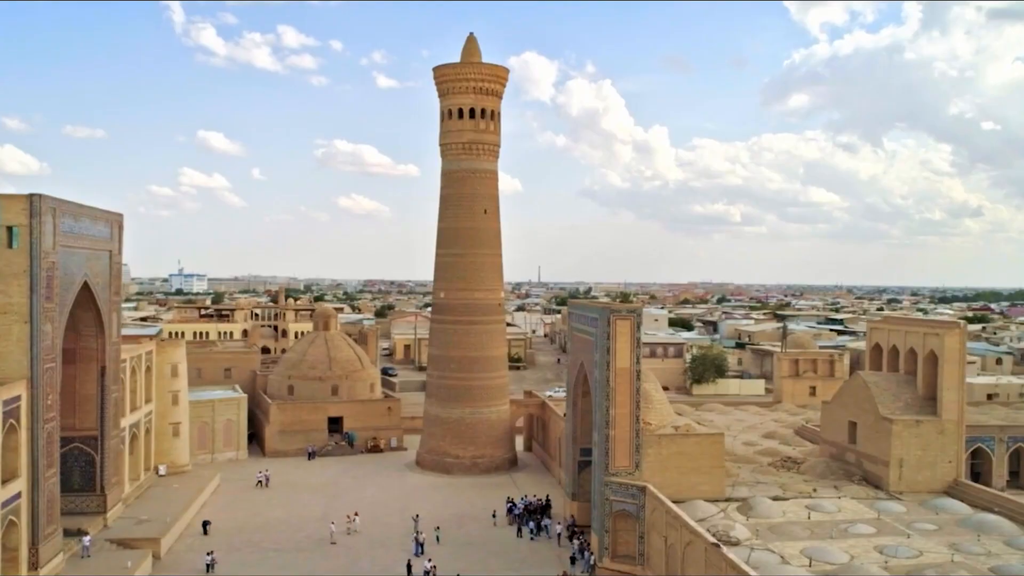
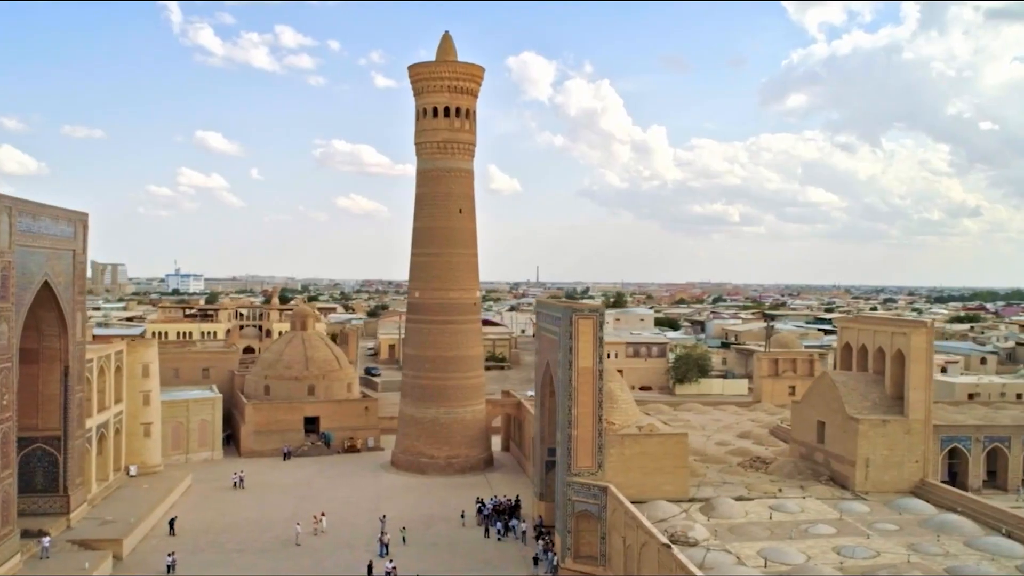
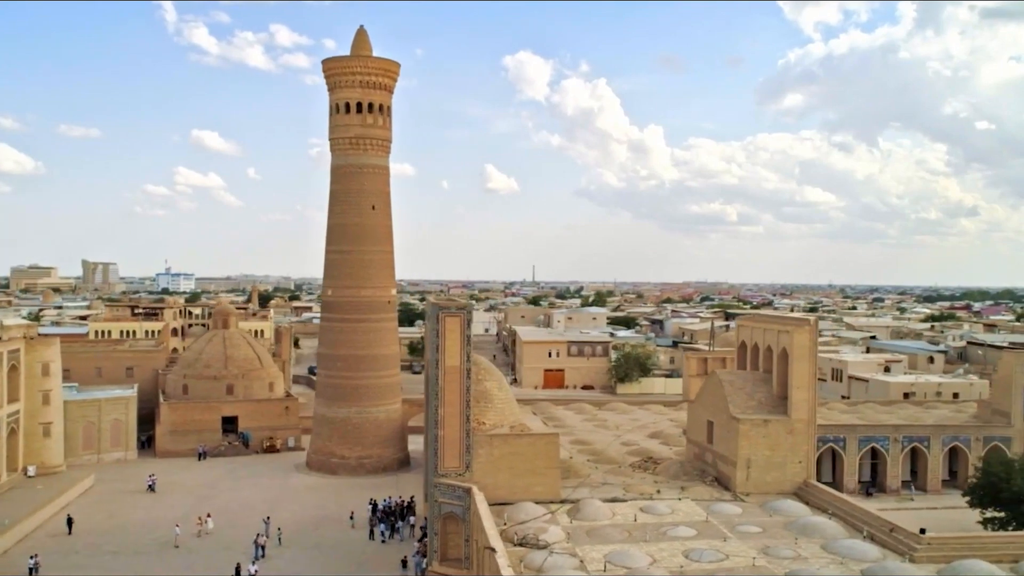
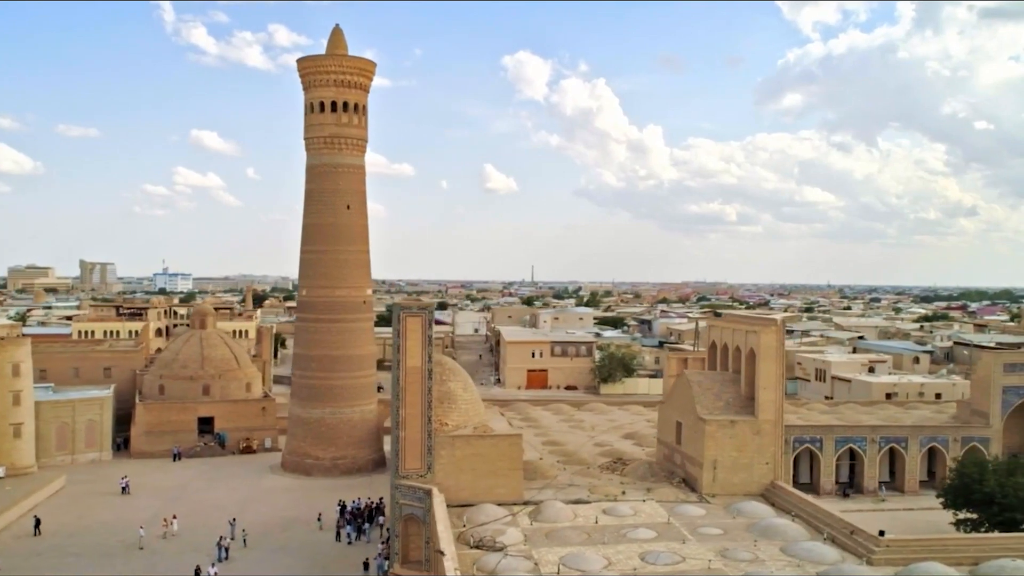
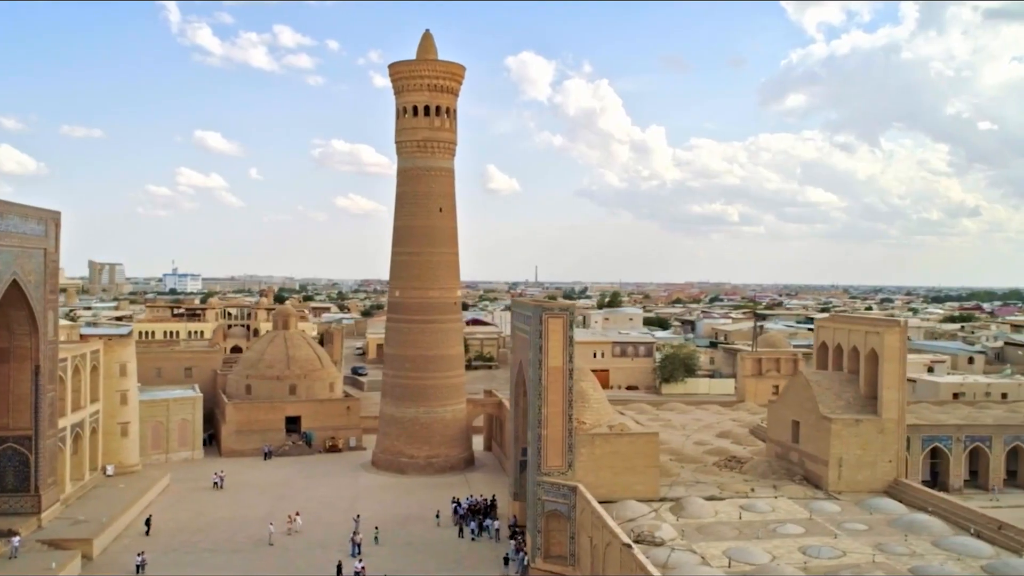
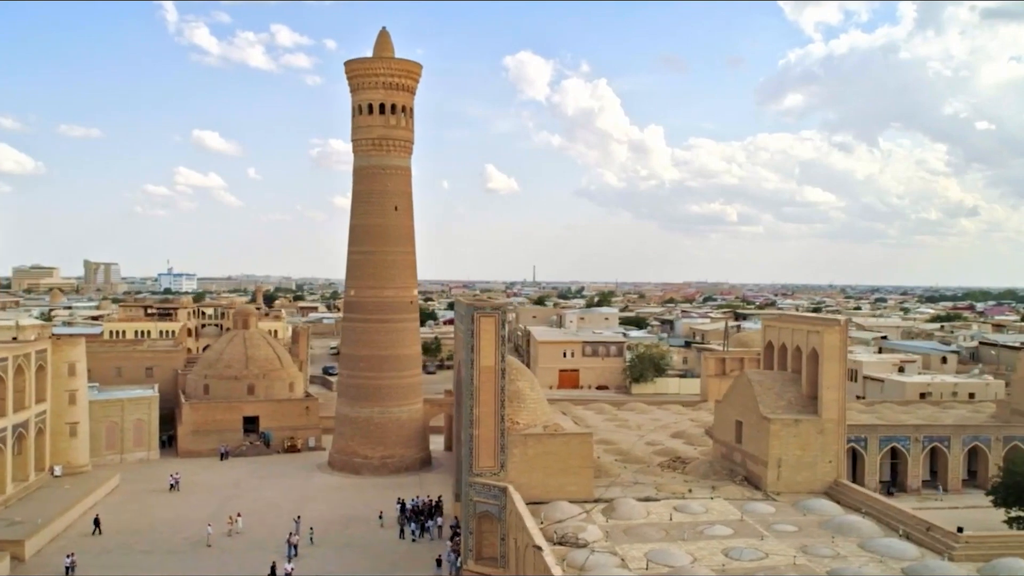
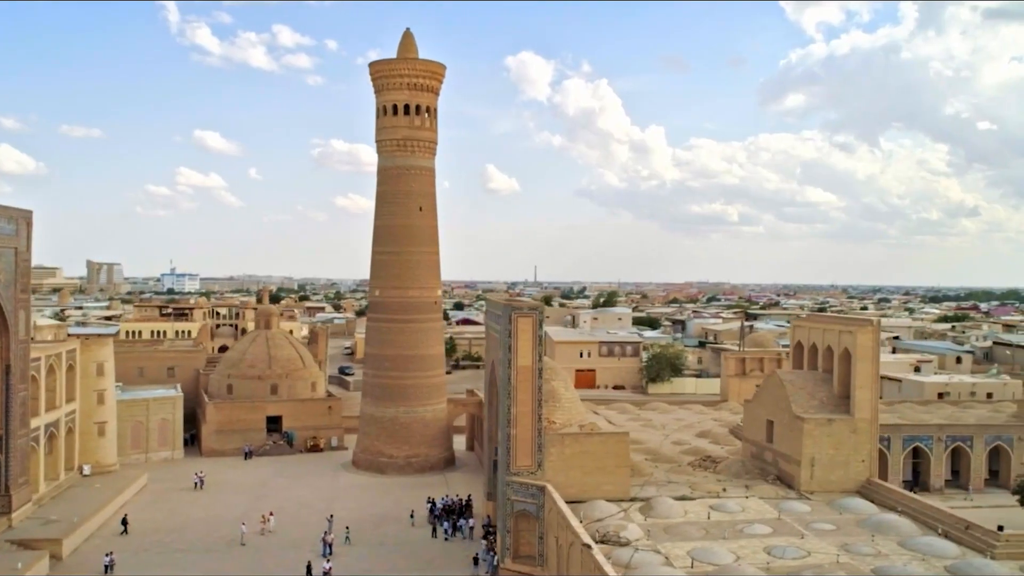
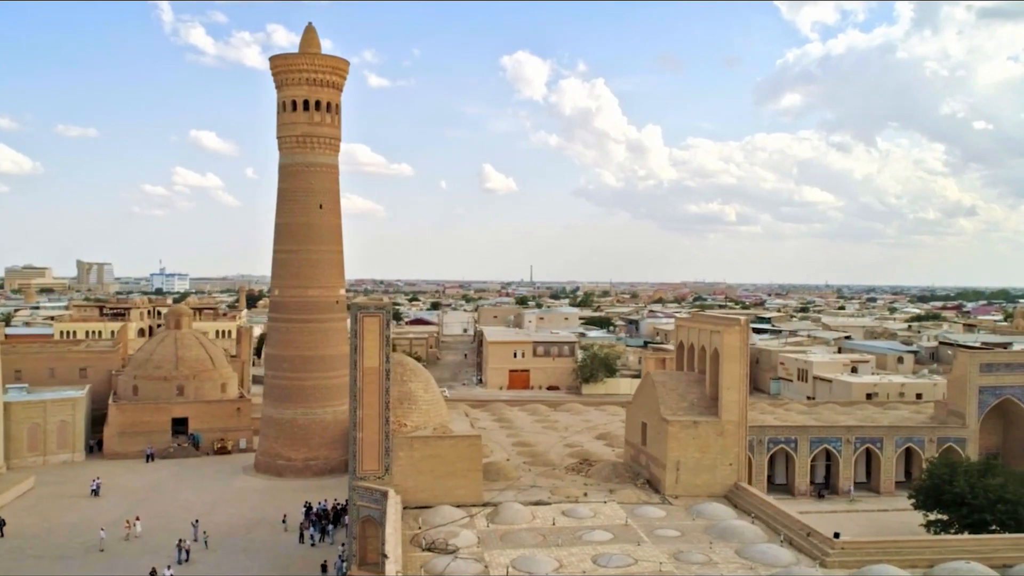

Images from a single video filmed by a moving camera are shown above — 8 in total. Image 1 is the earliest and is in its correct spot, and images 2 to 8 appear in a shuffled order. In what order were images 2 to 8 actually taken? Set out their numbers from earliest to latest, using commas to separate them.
2, 5, 7, 6, 3, 4, 8
